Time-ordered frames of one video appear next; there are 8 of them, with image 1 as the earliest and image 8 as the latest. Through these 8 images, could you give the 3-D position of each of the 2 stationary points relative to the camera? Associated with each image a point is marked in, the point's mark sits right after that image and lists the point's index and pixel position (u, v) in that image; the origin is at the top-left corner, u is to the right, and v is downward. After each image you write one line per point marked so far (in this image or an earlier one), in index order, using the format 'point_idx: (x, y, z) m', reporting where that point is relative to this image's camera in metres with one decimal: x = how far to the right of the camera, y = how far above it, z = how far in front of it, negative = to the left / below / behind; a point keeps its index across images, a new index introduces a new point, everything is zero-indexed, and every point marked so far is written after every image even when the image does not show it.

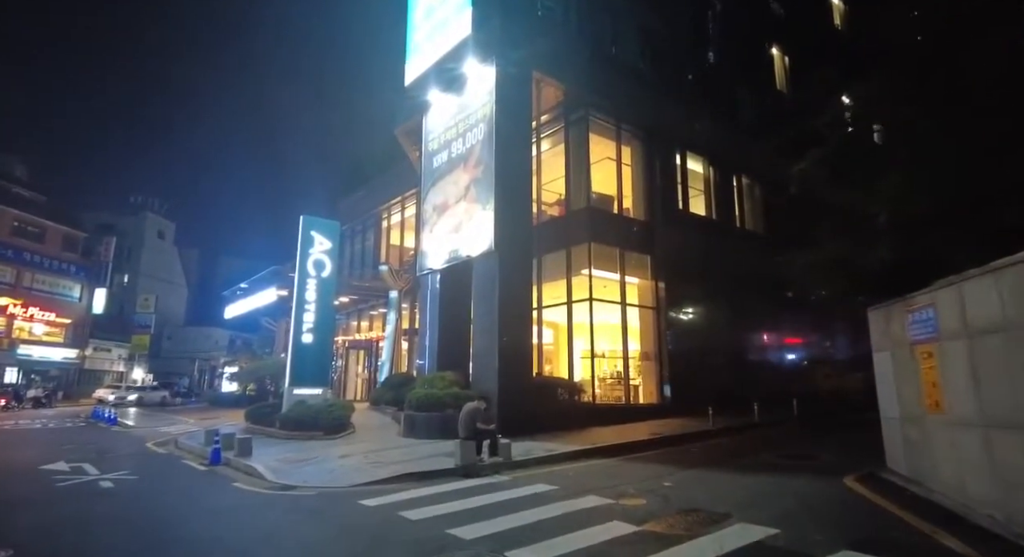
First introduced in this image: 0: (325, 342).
0: (-7.0, -2.3, +19.9) m
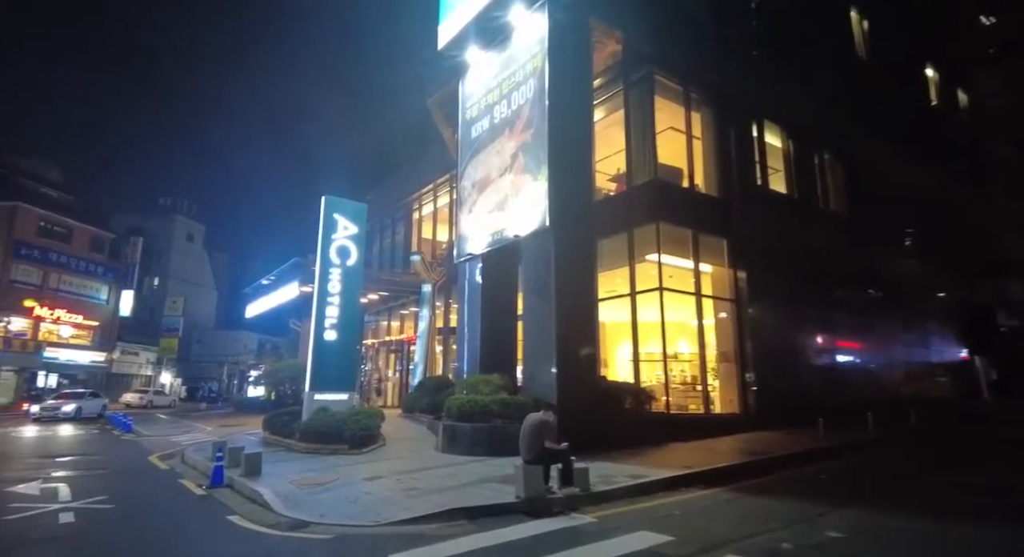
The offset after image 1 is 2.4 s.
0: (-5.3, -2.0, +17.4) m
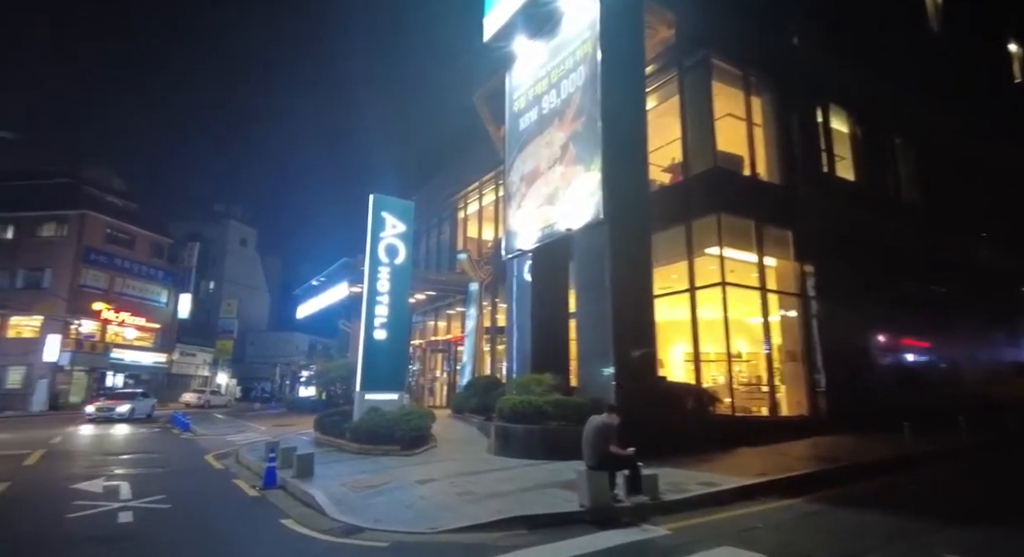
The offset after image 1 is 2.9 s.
0: (-3.7, -1.9, +17.2) m
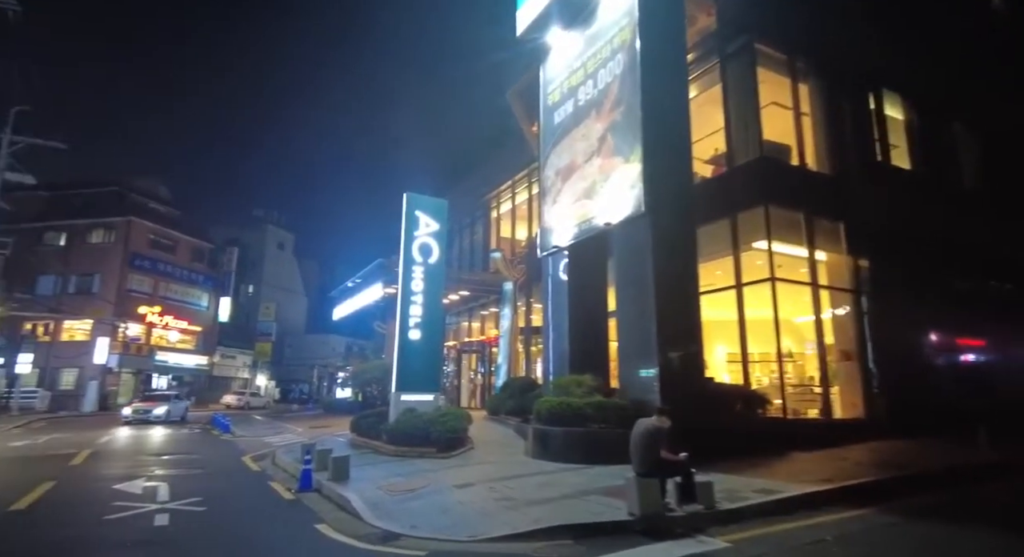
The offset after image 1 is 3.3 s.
0: (-2.5, -1.9, +16.9) m
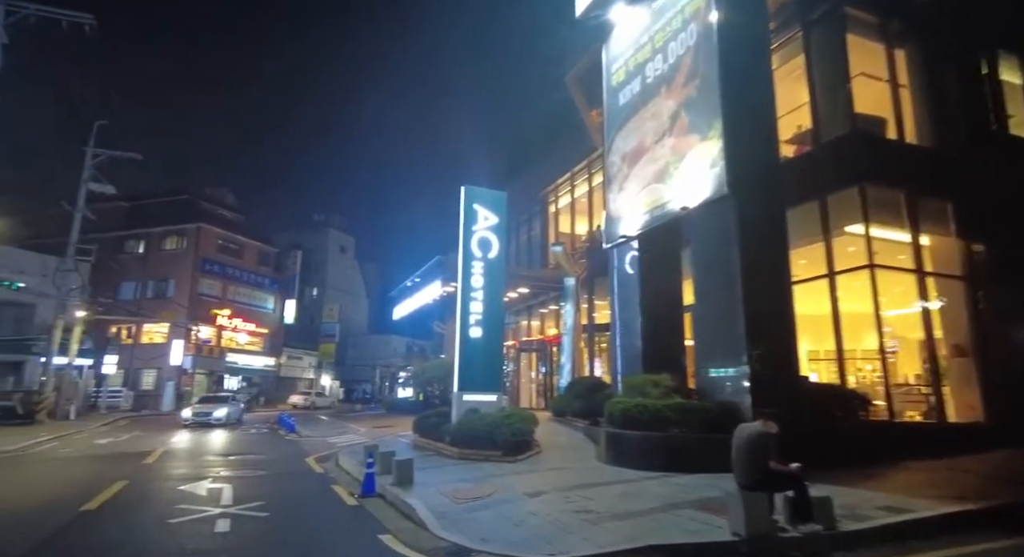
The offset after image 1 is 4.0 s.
0: (-0.5, -1.8, +16.2) m
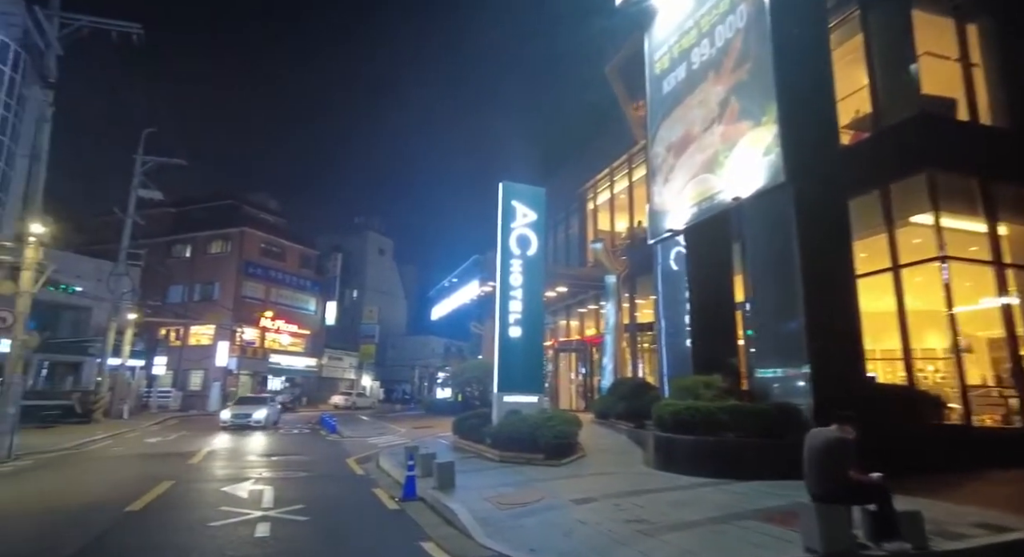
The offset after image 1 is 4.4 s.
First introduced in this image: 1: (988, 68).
0: (+0.7, -1.7, +15.8) m
1: (+13.1, +5.9, +14.7) m
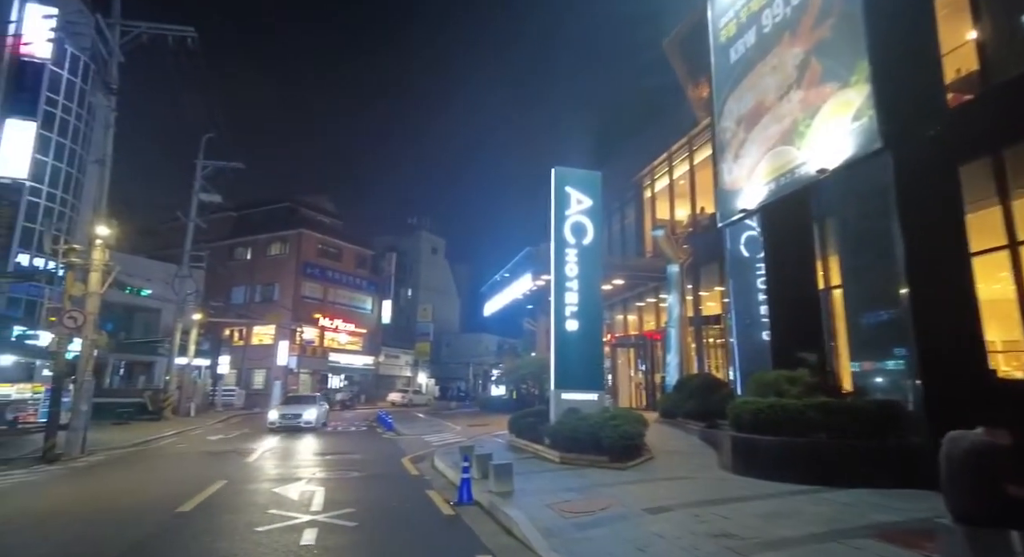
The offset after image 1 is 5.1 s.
0: (+2.3, -1.4, +14.9) m
1: (+14.4, +6.5, +12.6) m
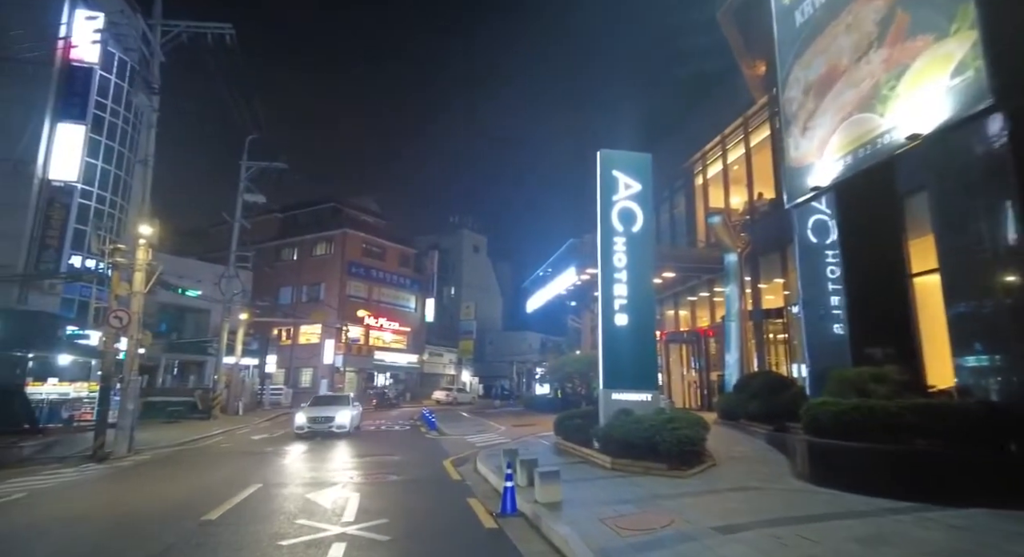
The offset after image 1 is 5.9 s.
0: (+3.5, -1.2, +13.8) m
1: (+15.2, +6.9, +10.5) m
